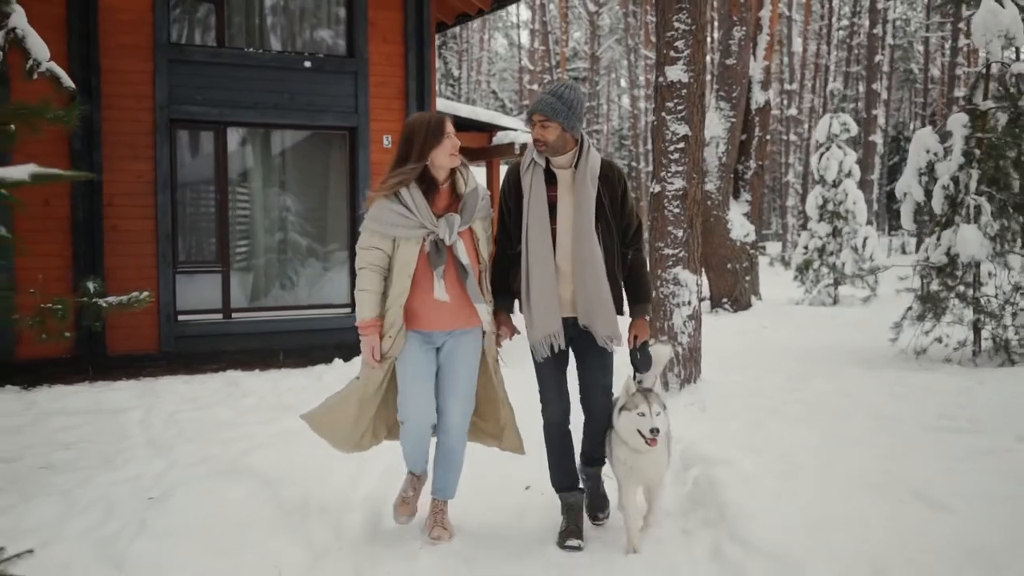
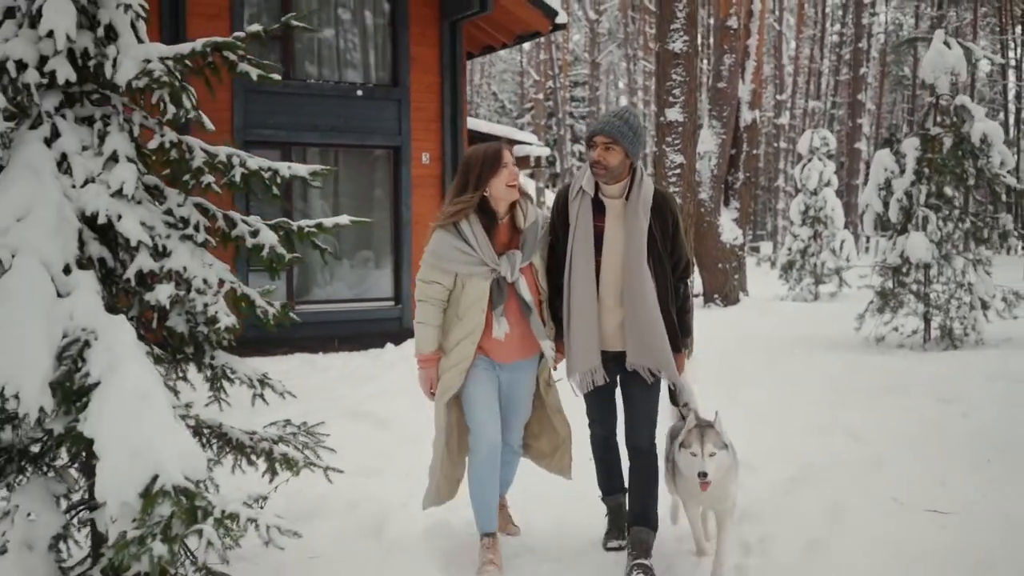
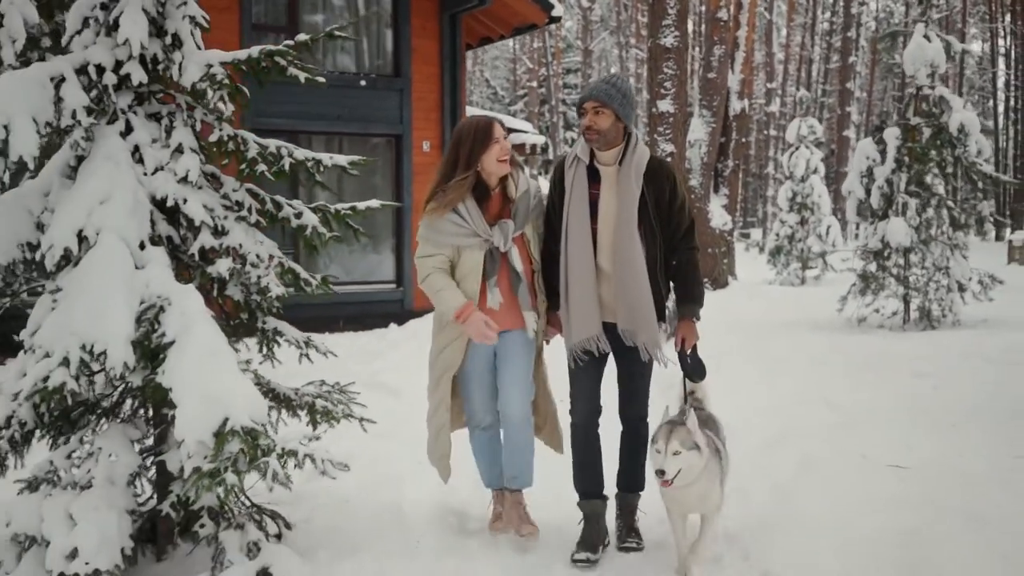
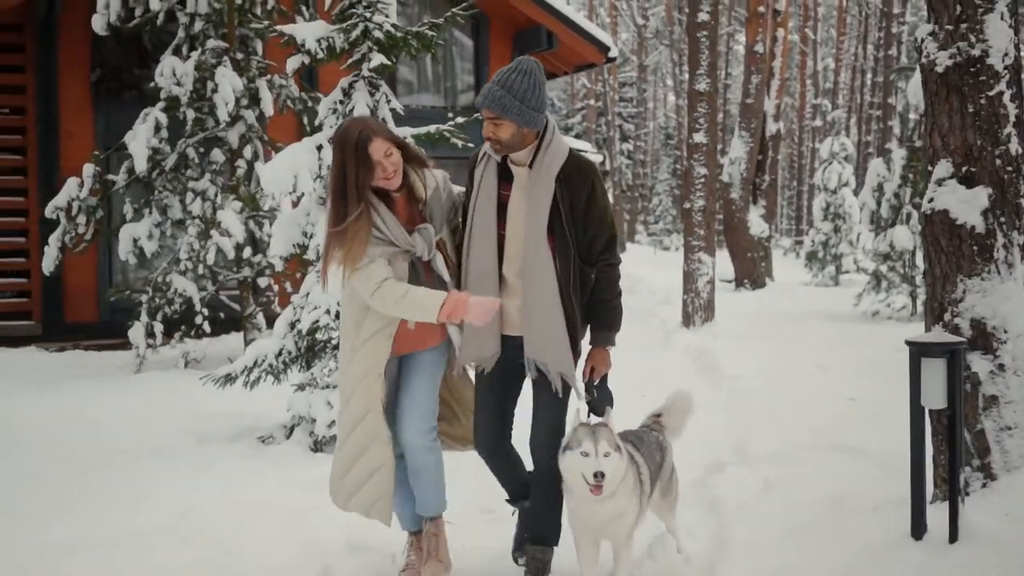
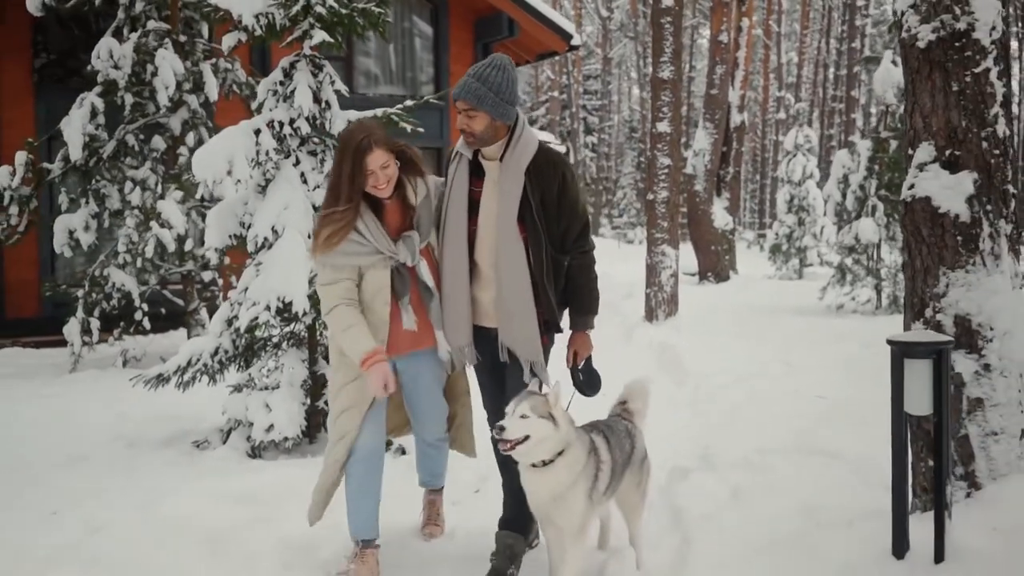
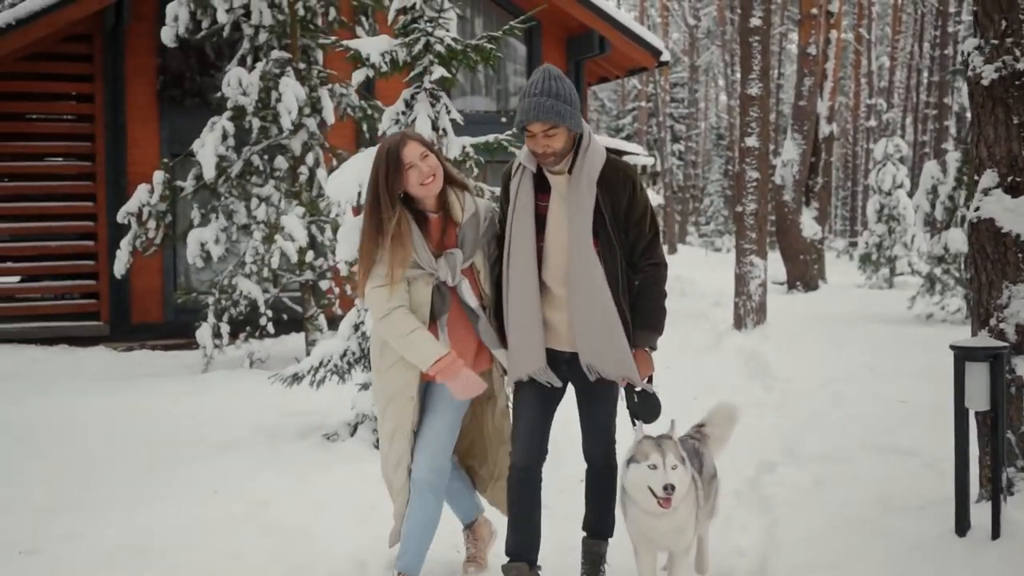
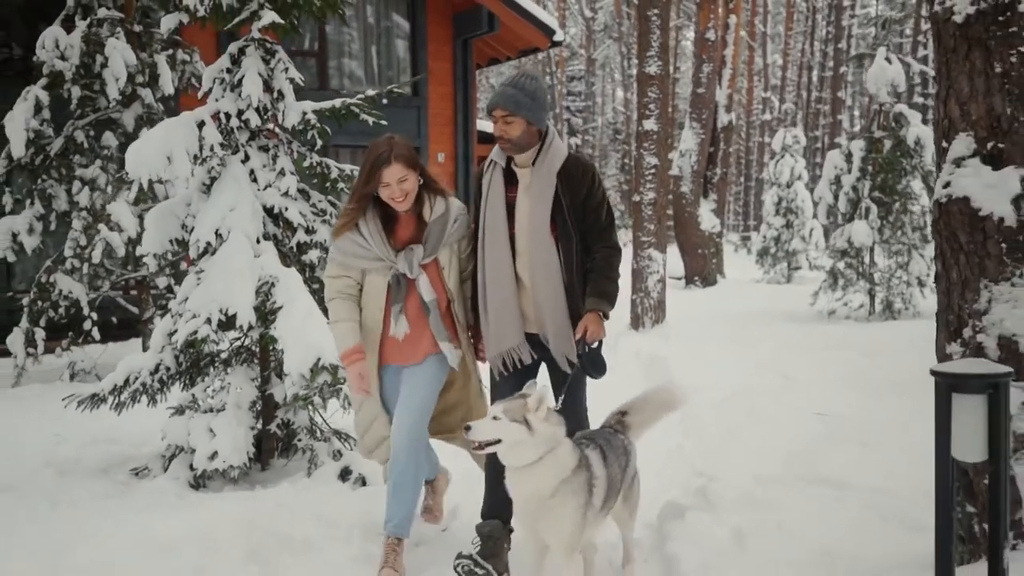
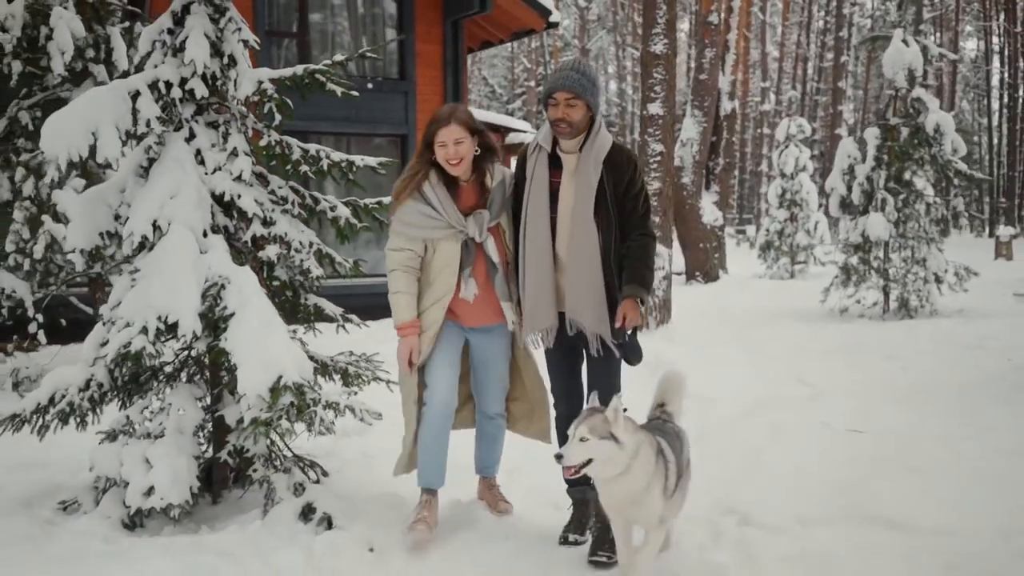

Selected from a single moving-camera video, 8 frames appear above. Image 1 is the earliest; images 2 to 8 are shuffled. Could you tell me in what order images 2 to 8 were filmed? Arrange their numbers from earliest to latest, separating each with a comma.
2, 3, 8, 7, 5, 4, 6
